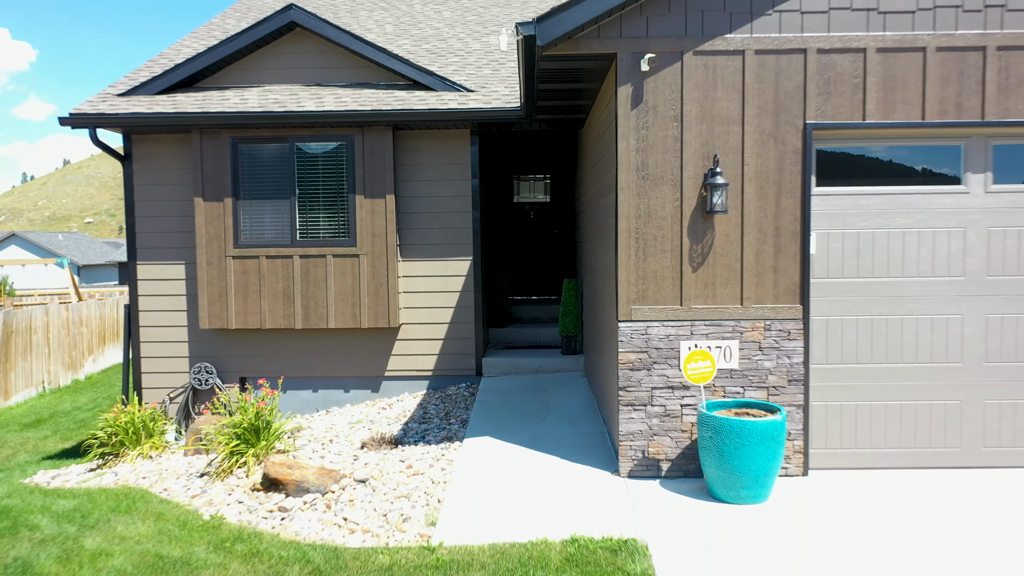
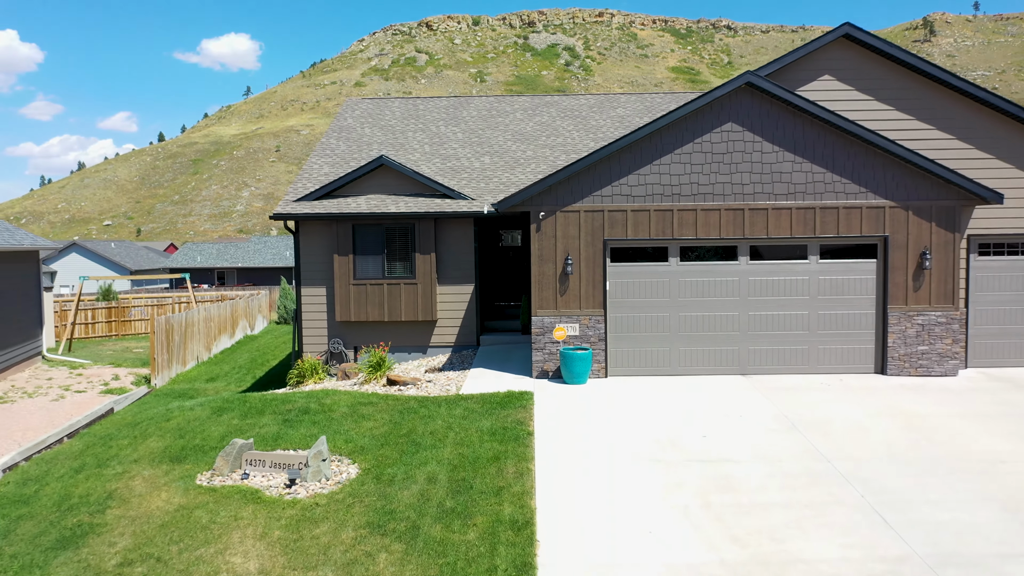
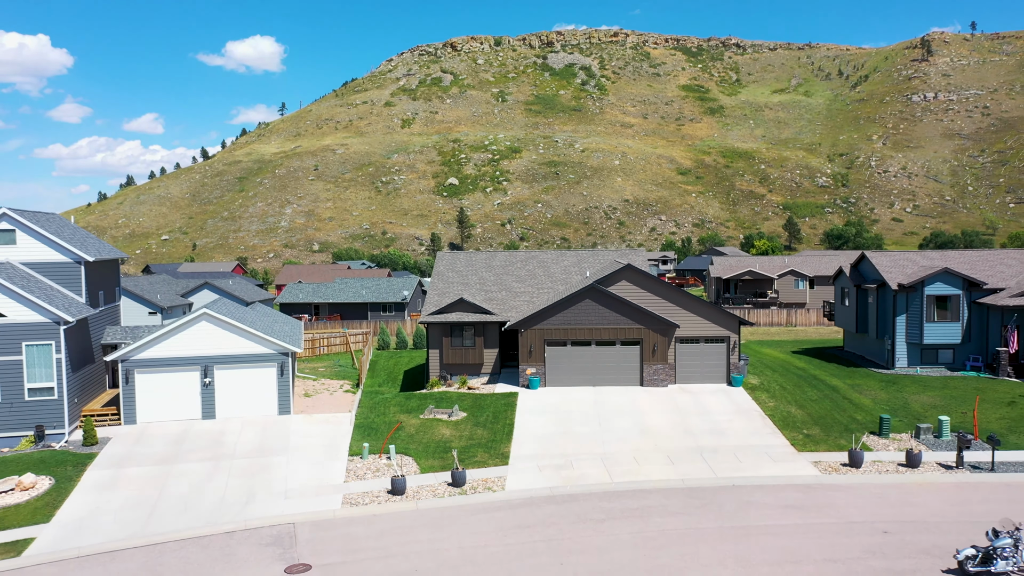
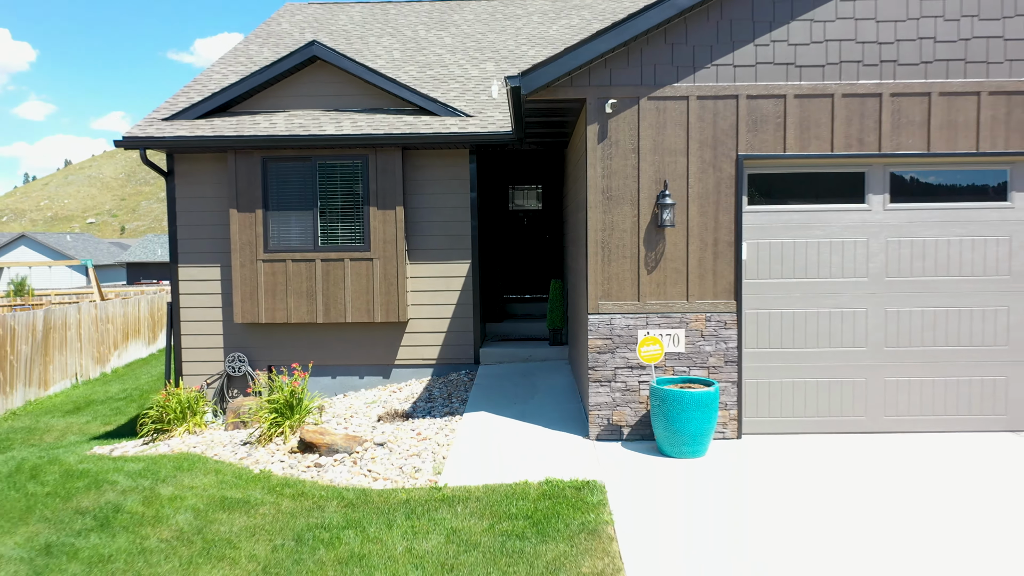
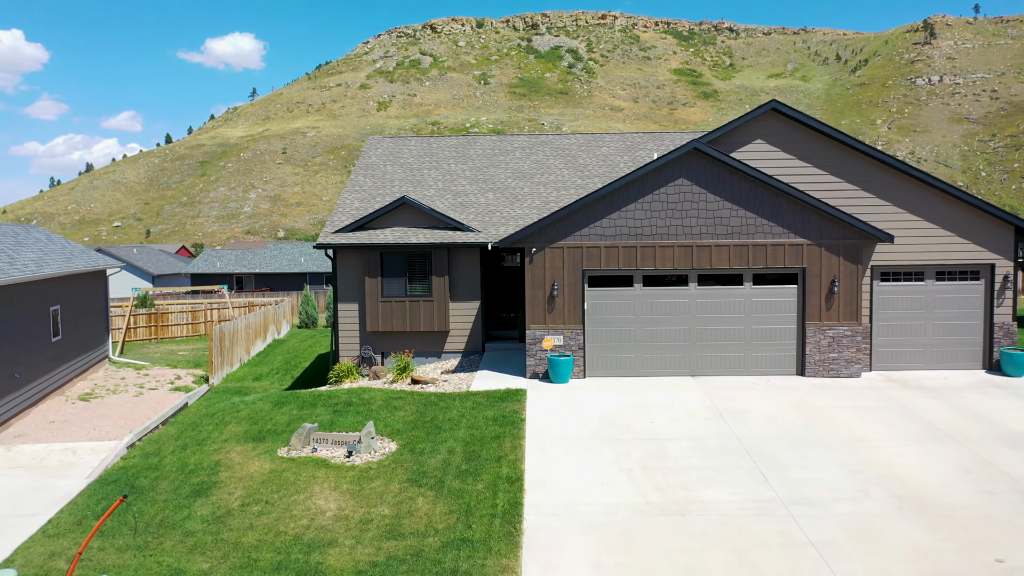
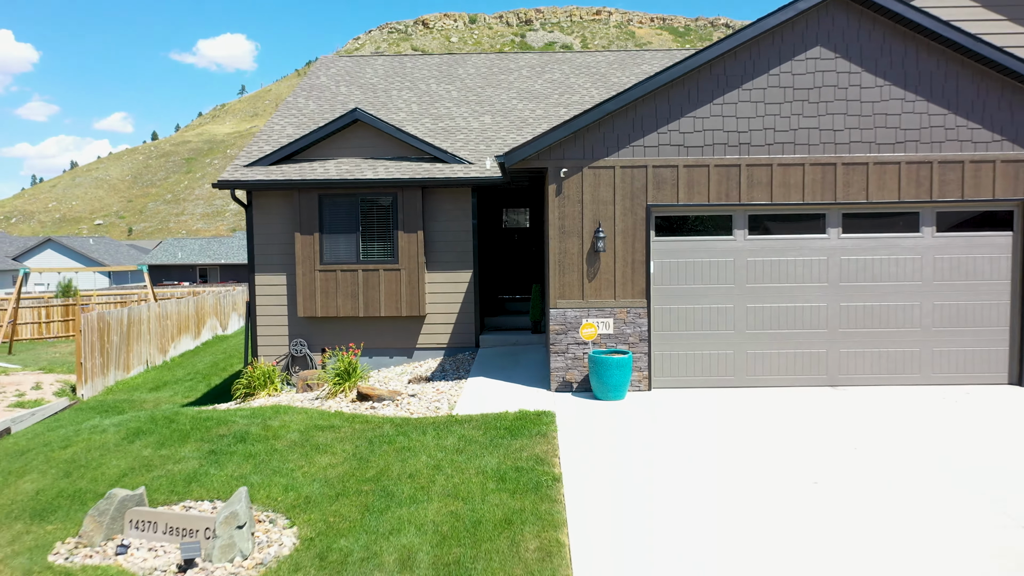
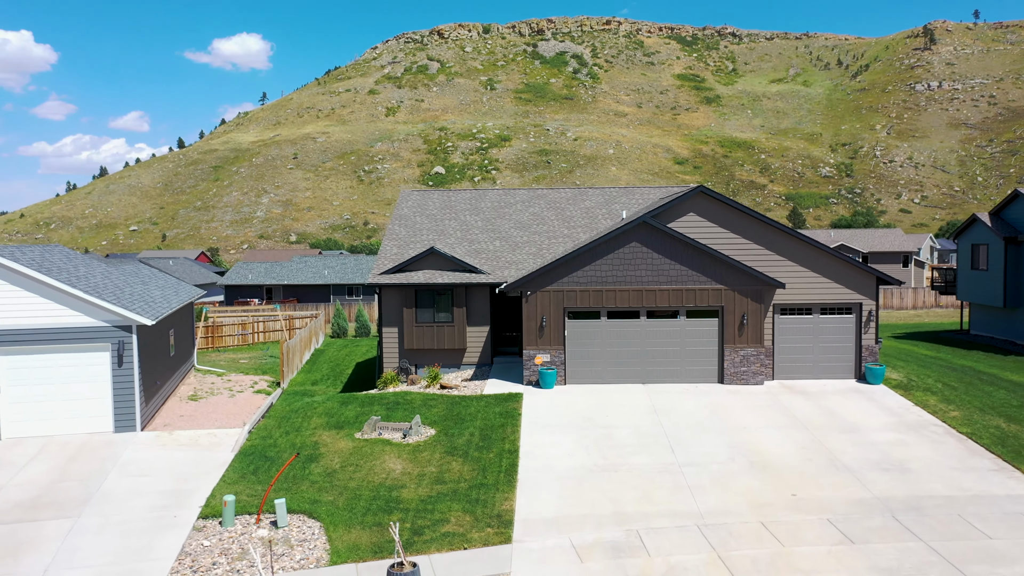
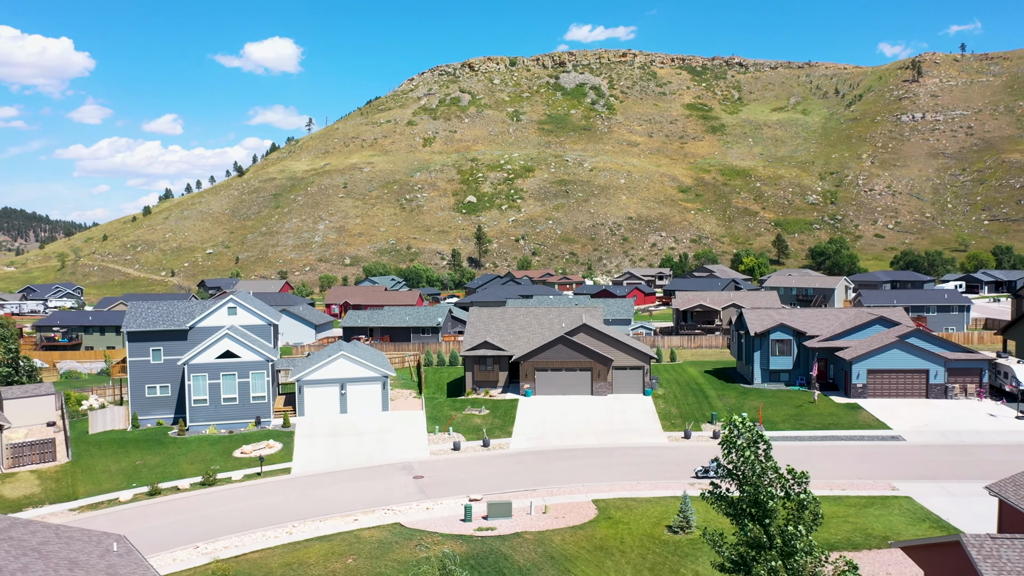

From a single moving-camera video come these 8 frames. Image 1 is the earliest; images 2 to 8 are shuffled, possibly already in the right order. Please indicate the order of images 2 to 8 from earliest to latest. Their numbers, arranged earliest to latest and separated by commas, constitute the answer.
4, 6, 2, 5, 7, 3, 8
